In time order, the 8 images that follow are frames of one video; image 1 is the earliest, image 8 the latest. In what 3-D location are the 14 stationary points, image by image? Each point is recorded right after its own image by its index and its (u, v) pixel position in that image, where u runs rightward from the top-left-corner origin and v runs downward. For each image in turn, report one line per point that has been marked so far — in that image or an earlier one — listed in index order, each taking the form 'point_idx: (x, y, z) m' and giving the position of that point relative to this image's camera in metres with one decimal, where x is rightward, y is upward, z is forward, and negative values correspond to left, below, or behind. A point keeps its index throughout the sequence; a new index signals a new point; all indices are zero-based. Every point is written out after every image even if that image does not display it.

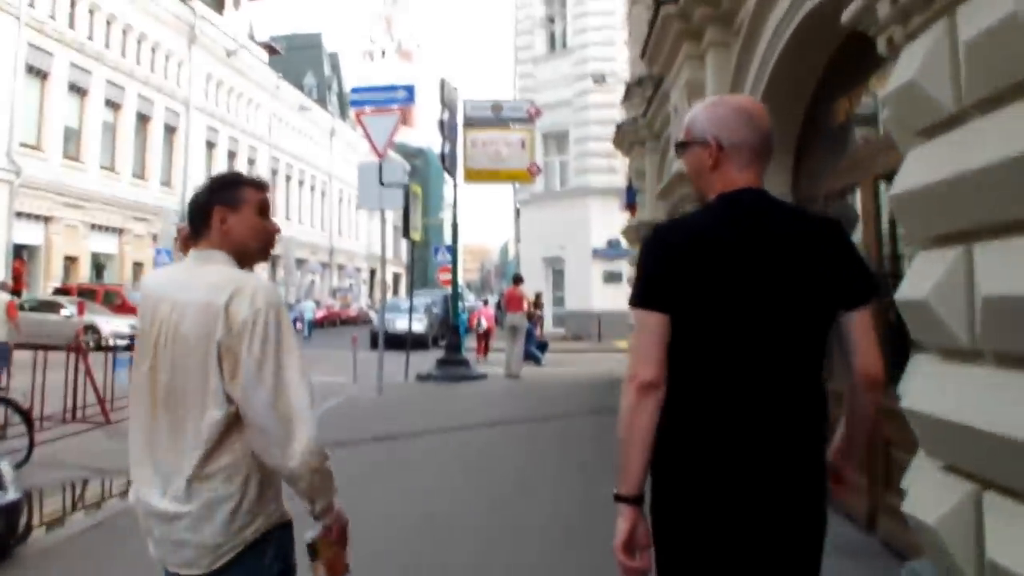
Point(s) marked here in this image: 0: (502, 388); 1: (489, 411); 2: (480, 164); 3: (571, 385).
0: (-0.1, -1.4, +16.3) m
1: (-0.2, -1.5, +13.8) m
2: (-0.7, +2.3, +19.7) m
3: (+0.9, -1.4, +16.8) m
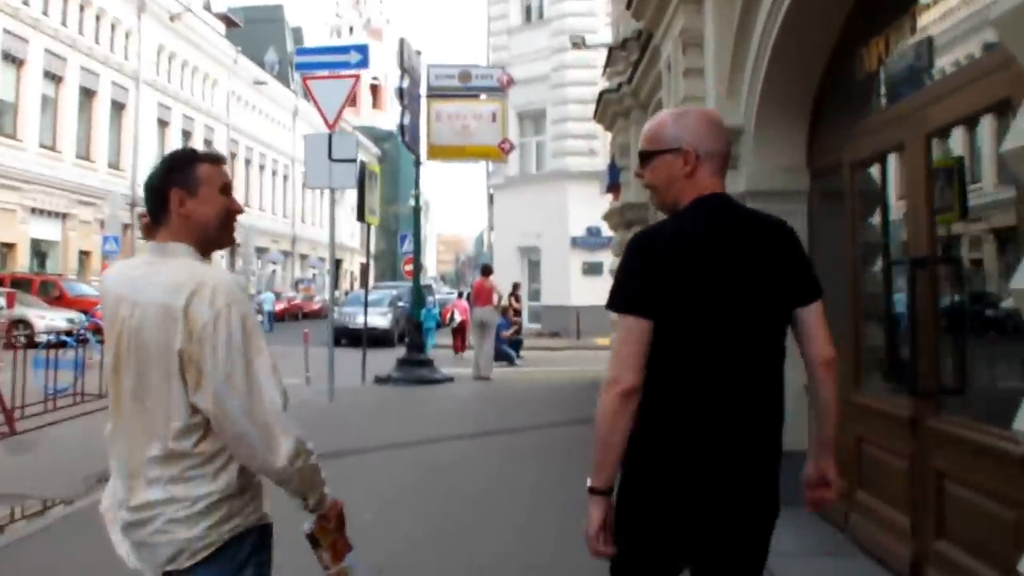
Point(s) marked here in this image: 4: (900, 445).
0: (-0.5, -1.3, +14.7) m
1: (-0.6, -1.4, +12.2) m
2: (-1.2, +2.5, +18.1) m
3: (+0.5, -1.3, +15.2) m
4: (+1.9, -0.8, +5.5) m
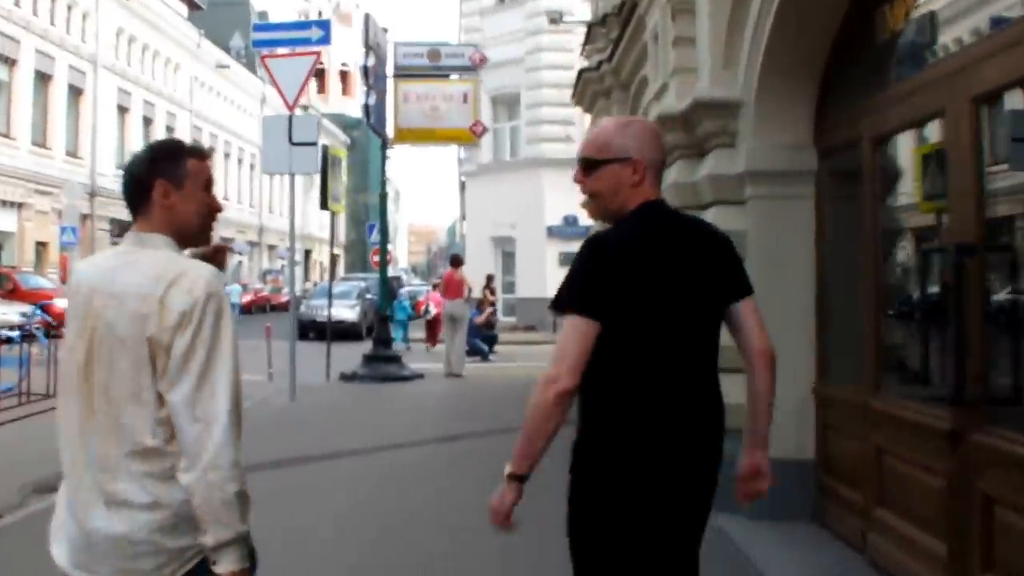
0: (-0.8, -1.2, +14.0) m
1: (-0.8, -1.3, +11.5) m
2: (-1.6, +2.6, +17.3) m
3: (+0.1, -1.2, +14.5) m
4: (+1.8, -0.7, +4.8) m
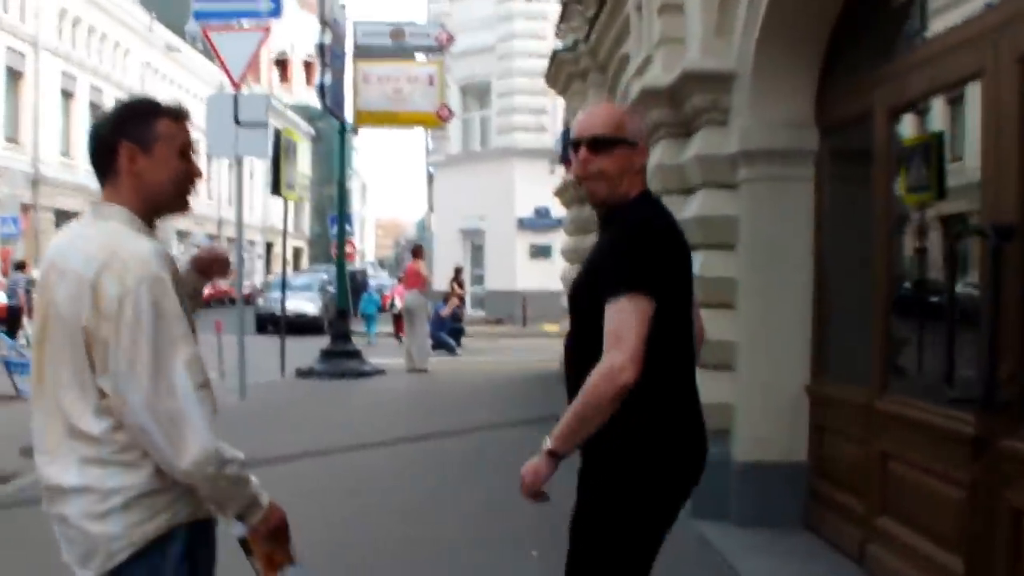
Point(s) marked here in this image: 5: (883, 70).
0: (-1.2, -1.1, +13.4) m
1: (-1.1, -1.2, +10.9) m
2: (-2.0, +2.7, +16.7) m
3: (-0.3, -1.1, +13.9) m
4: (+1.7, -0.7, +4.3) m
5: (+1.7, +1.0, +5.3) m
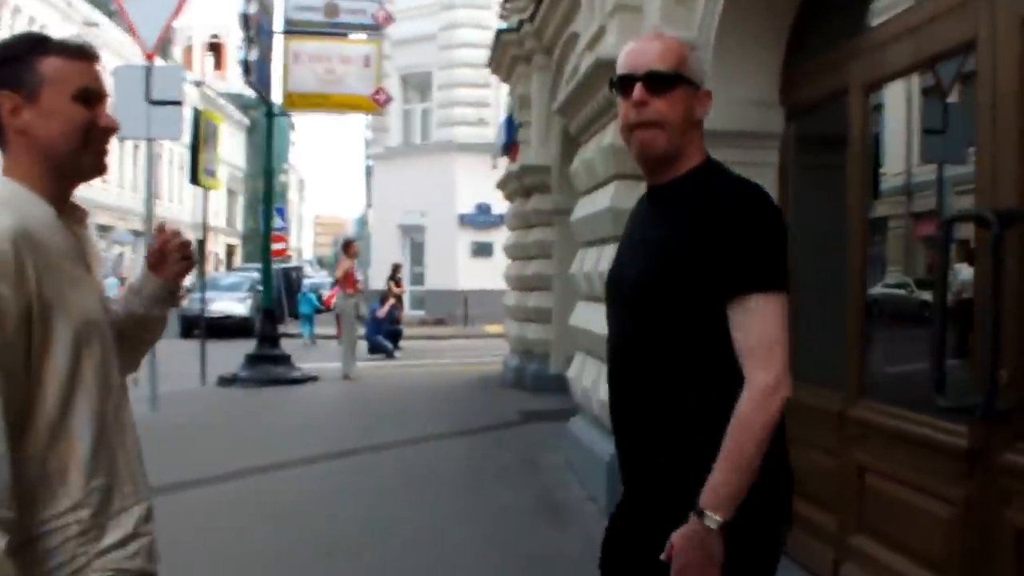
0: (-1.9, -1.1, +12.7) m
1: (-1.7, -1.2, +10.2) m
2: (-2.8, +2.7, +16.0) m
3: (-1.0, -1.1, +13.3) m
4: (+1.5, -0.7, +3.8) m
5: (+1.4, +1.0, +4.8) m
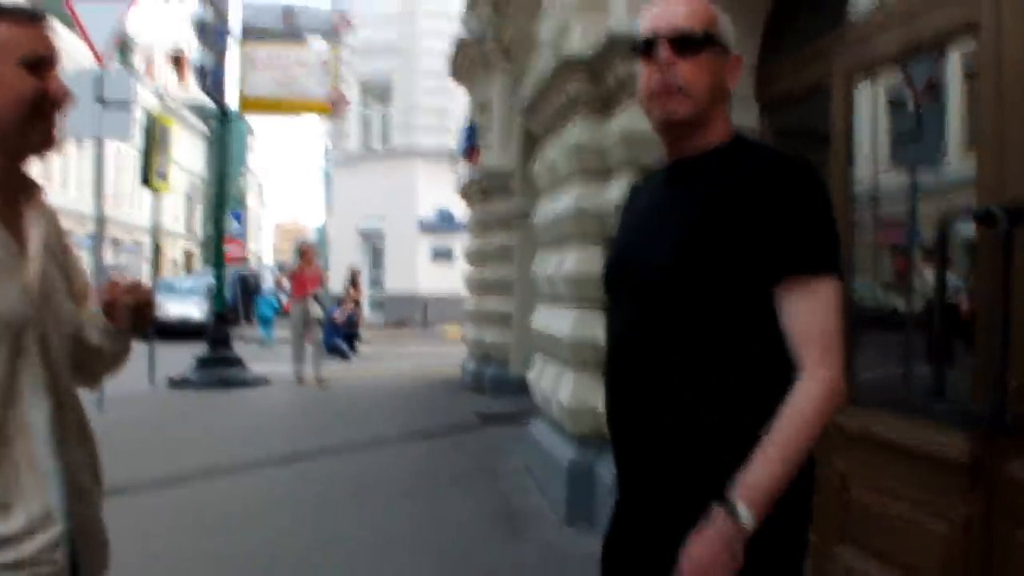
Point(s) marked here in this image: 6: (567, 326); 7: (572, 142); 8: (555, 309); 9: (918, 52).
0: (-2.3, -1.2, +12.3) m
1: (-2.0, -1.3, +9.8) m
2: (-3.3, +2.6, +15.6) m
3: (-1.4, -1.2, +13.0) m
4: (+1.3, -0.7, +3.5) m
5: (+1.3, +1.0, +4.6) m
6: (+0.3, -0.2, +6.3) m
7: (+0.3, +0.8, +6.4) m
8: (+0.3, -0.1, +6.8) m
9: (+1.5, +0.9, +4.4) m
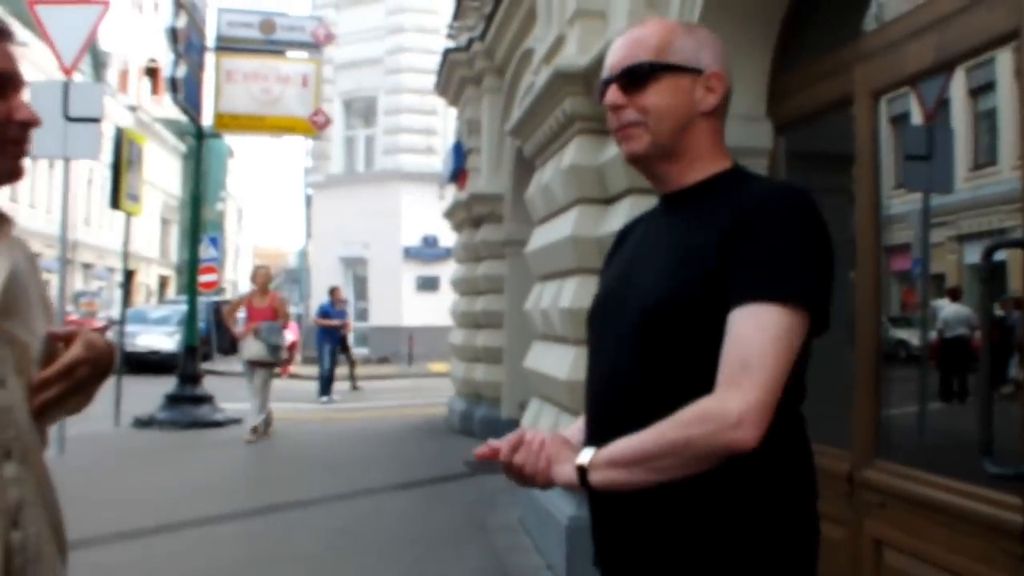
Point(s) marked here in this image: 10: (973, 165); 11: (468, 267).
0: (-2.4, -1.5, +11.9) m
1: (-2.1, -1.5, +9.4) m
2: (-3.5, +2.3, +15.2) m
3: (-1.6, -1.5, +12.5) m
4: (+1.3, -0.8, +3.1) m
5: (+1.3, +0.9, +4.2) m
6: (+0.3, -0.4, +5.8) m
7: (+0.3, +0.6, +6.0) m
8: (+0.2, -0.3, +6.4) m
9: (+1.5, +0.8, +4.1) m
10: (+1.6, +0.4, +3.9) m
11: (-0.5, +0.2, +11.8) m
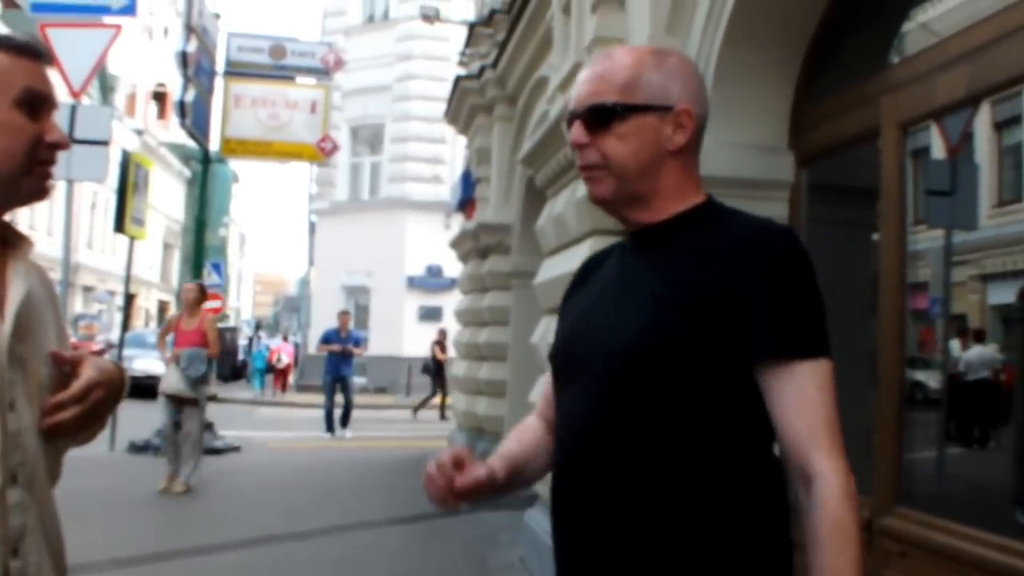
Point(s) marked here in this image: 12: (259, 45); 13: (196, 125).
0: (-2.4, -1.7, +11.7) m
1: (-2.1, -1.7, +9.2) m
2: (-3.4, +1.9, +15.1) m
3: (-1.5, -1.8, +12.3) m
4: (+1.4, -0.9, +3.0) m
5: (+1.3, +0.7, +4.1) m
6: (+0.3, -0.6, +5.7) m
7: (+0.4, +0.5, +5.8) m
8: (+0.3, -0.5, +6.2) m
9: (+1.5, +0.6, +3.9) m
10: (+1.6, +0.3, +3.8) m
11: (-0.4, -0.1, +11.6) m
12: (-3.6, +3.5, +16.4) m
13: (-3.8, +2.0, +13.9) m
